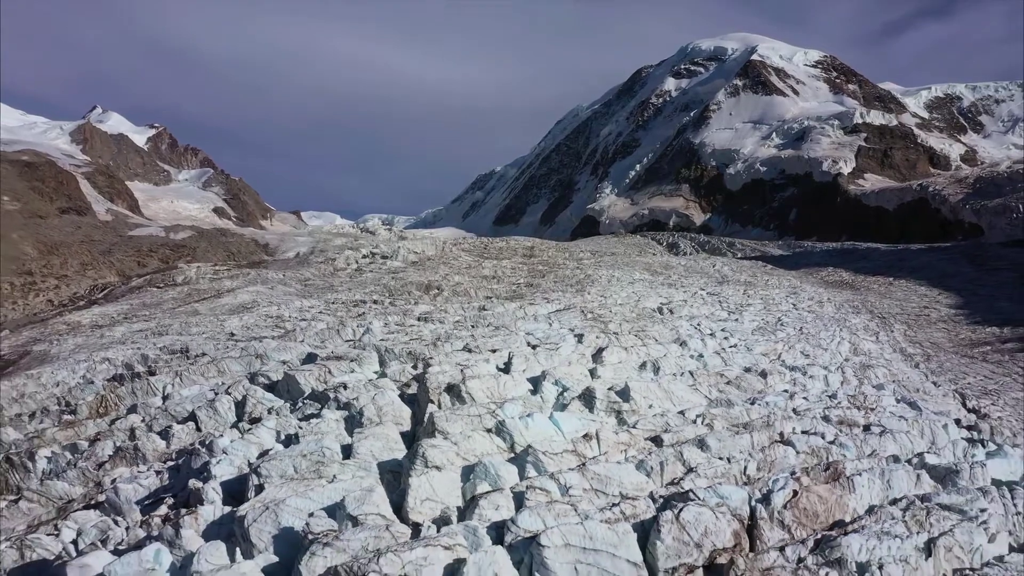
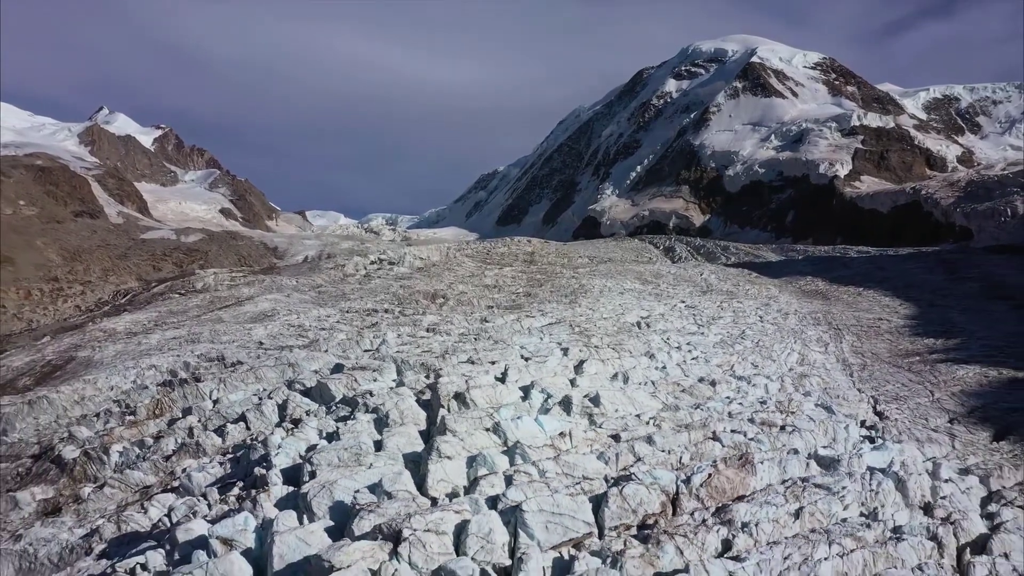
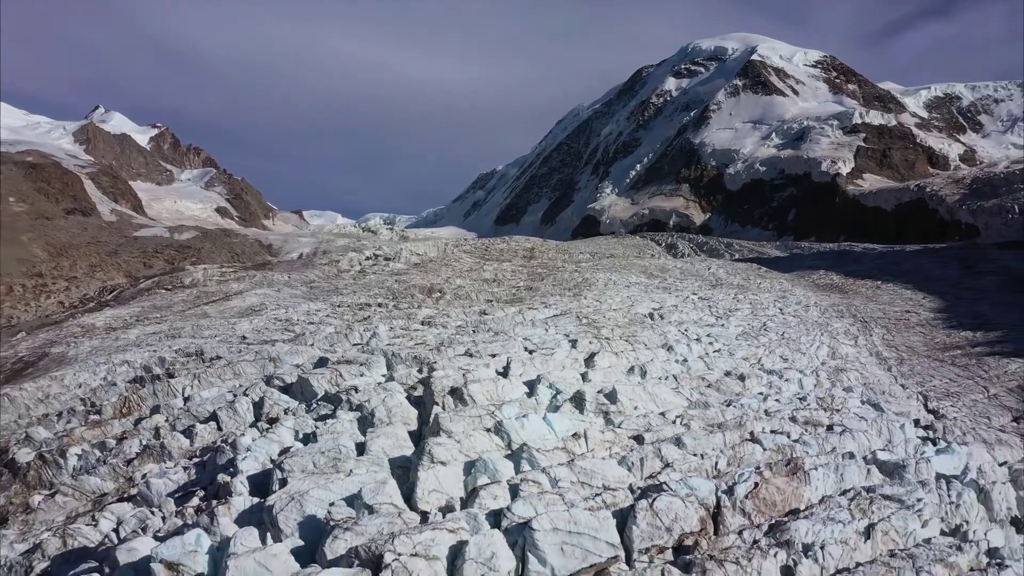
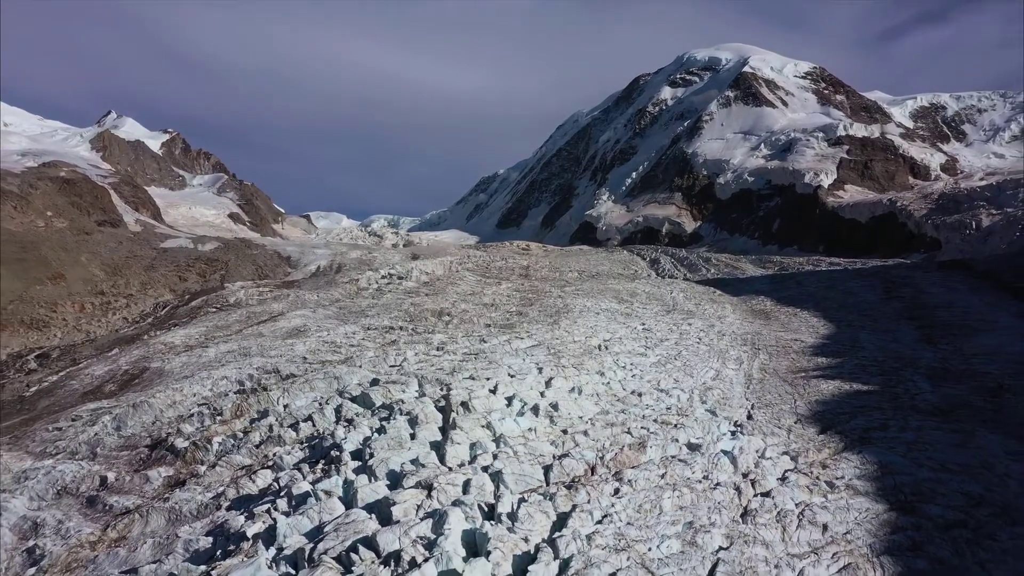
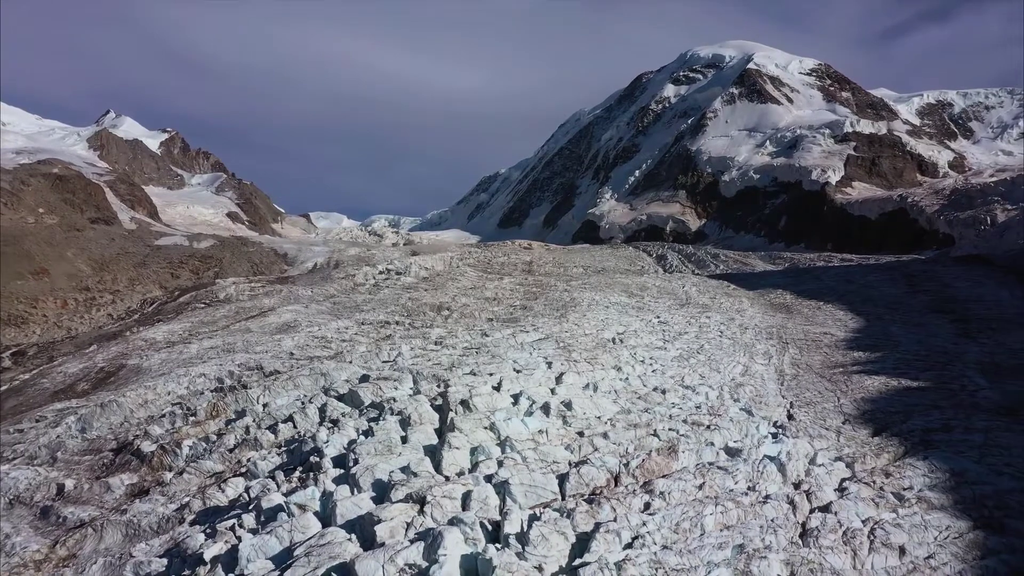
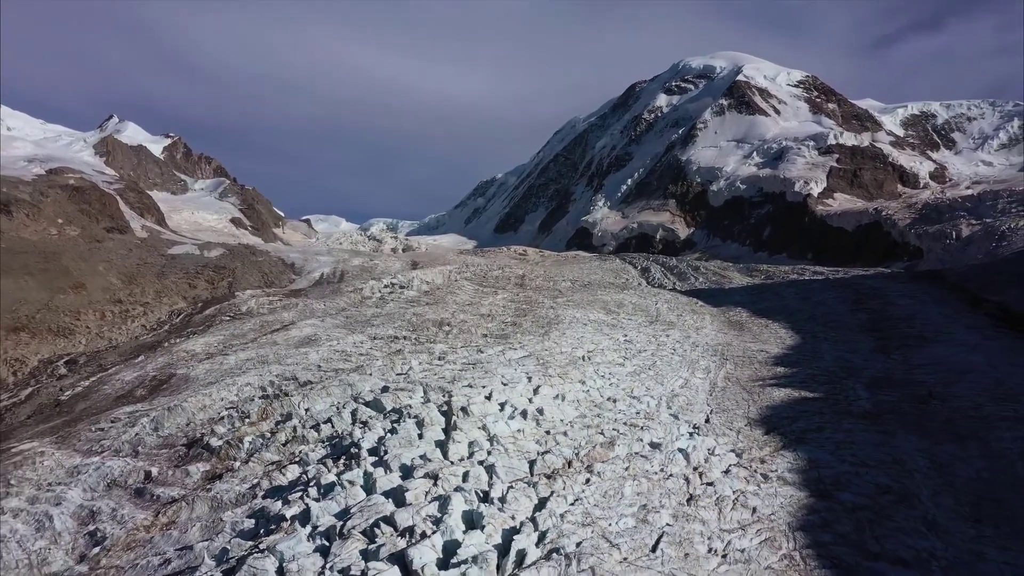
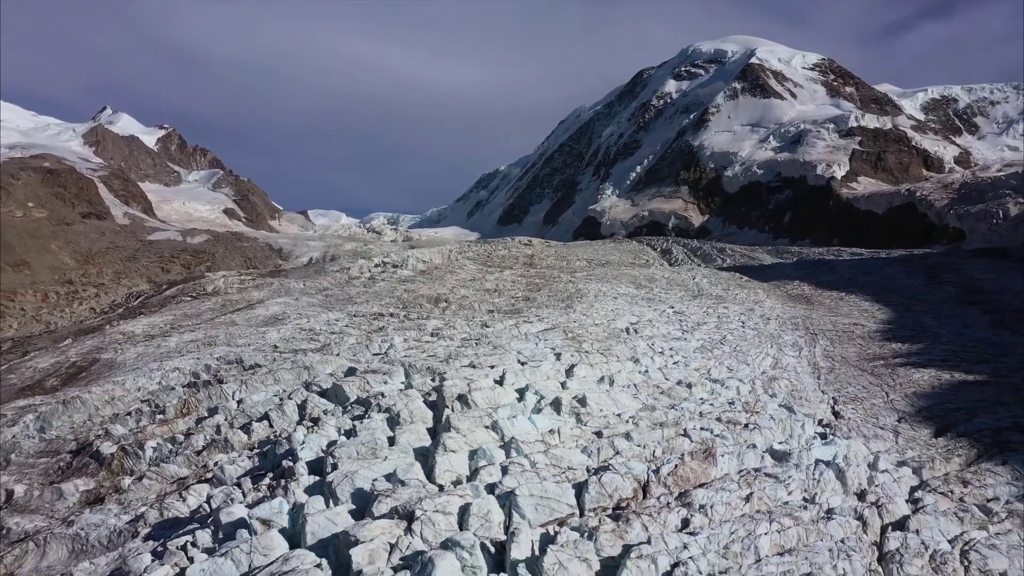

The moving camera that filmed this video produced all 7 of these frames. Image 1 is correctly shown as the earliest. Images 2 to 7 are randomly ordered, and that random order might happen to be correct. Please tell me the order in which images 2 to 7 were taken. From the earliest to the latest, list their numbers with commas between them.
3, 2, 7, 5, 4, 6
